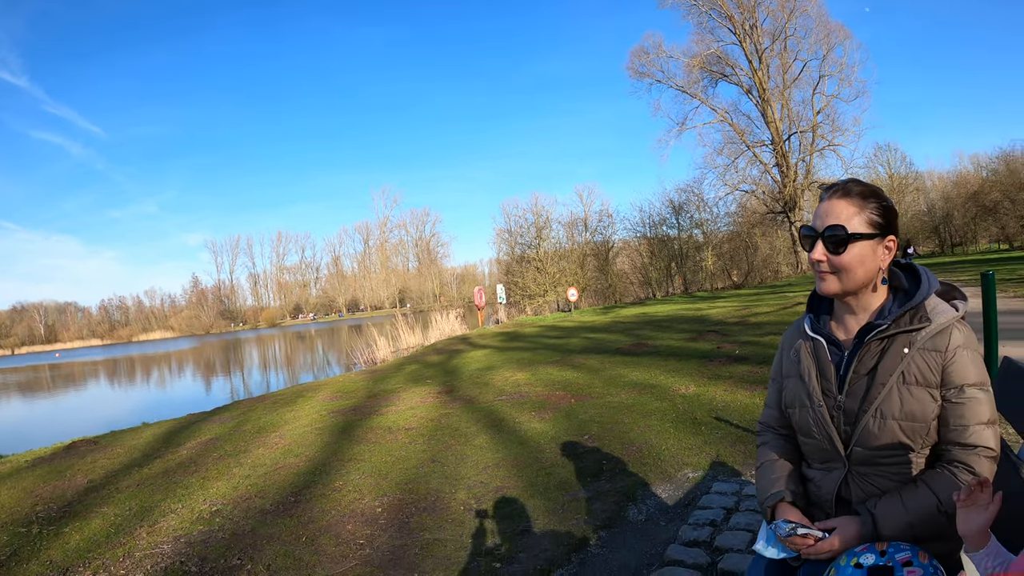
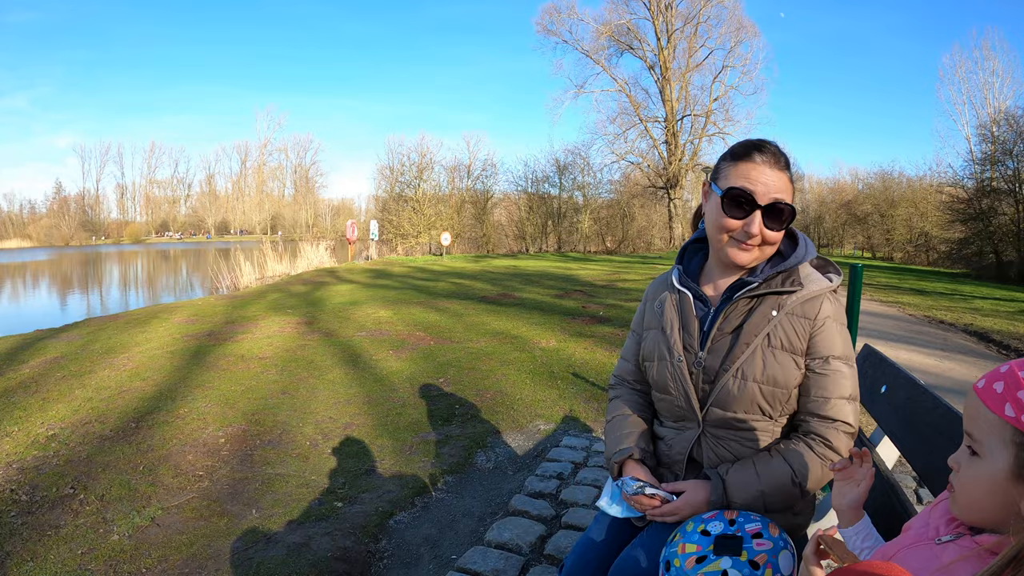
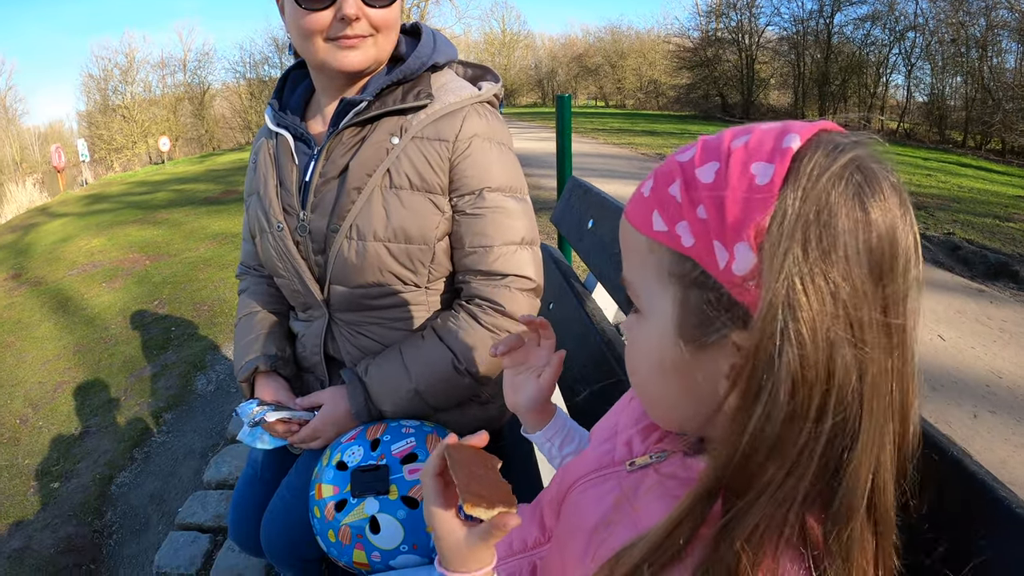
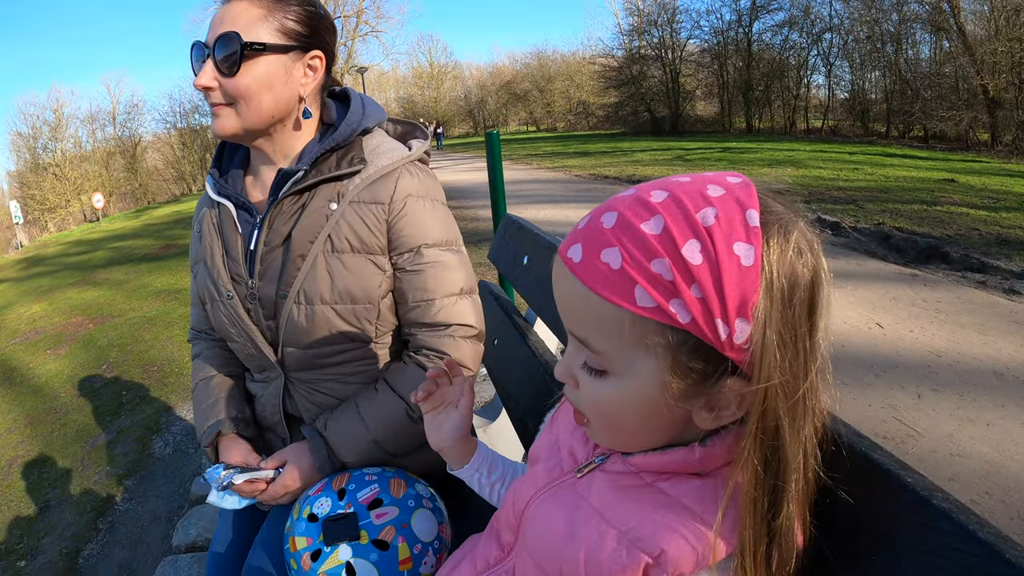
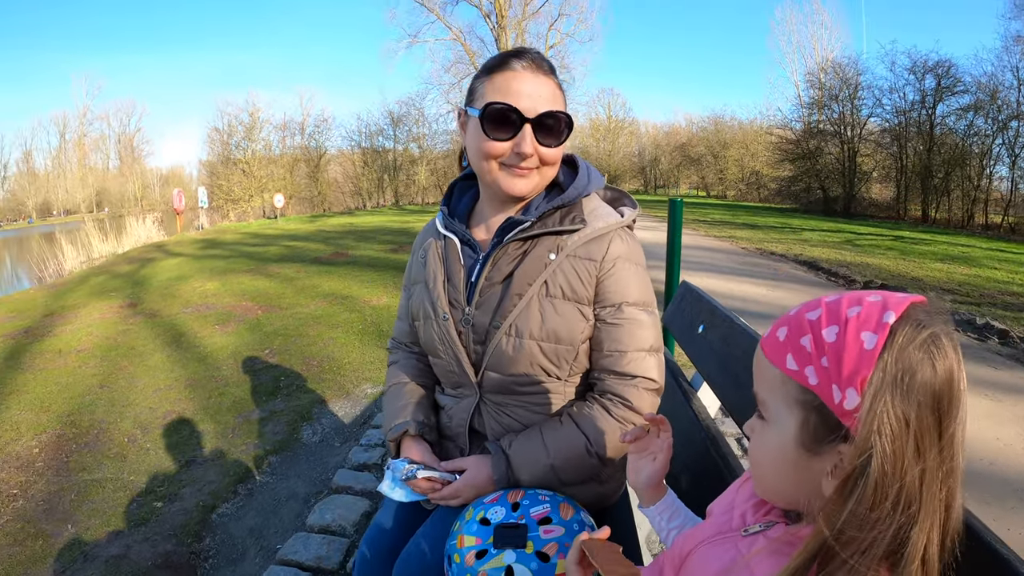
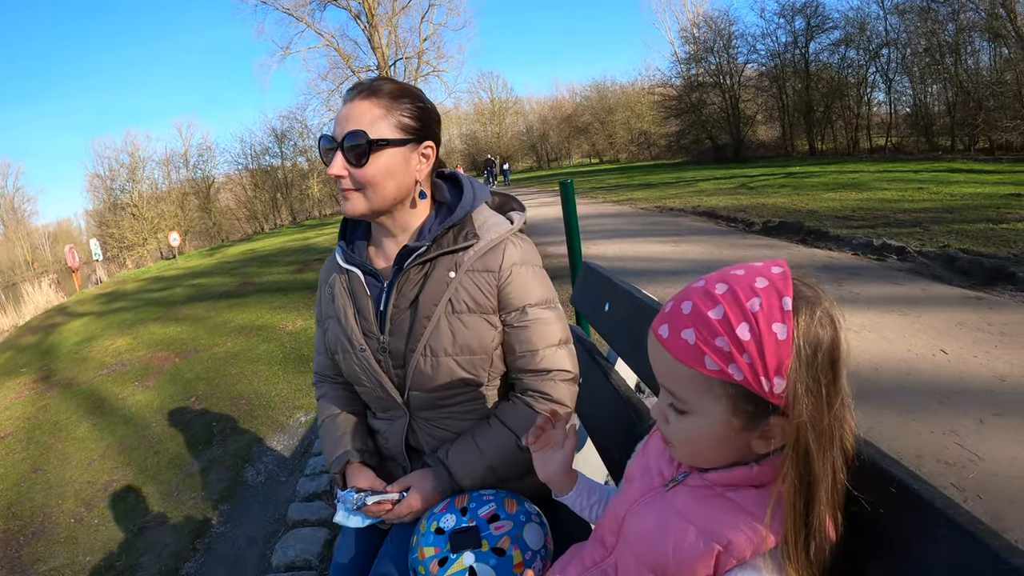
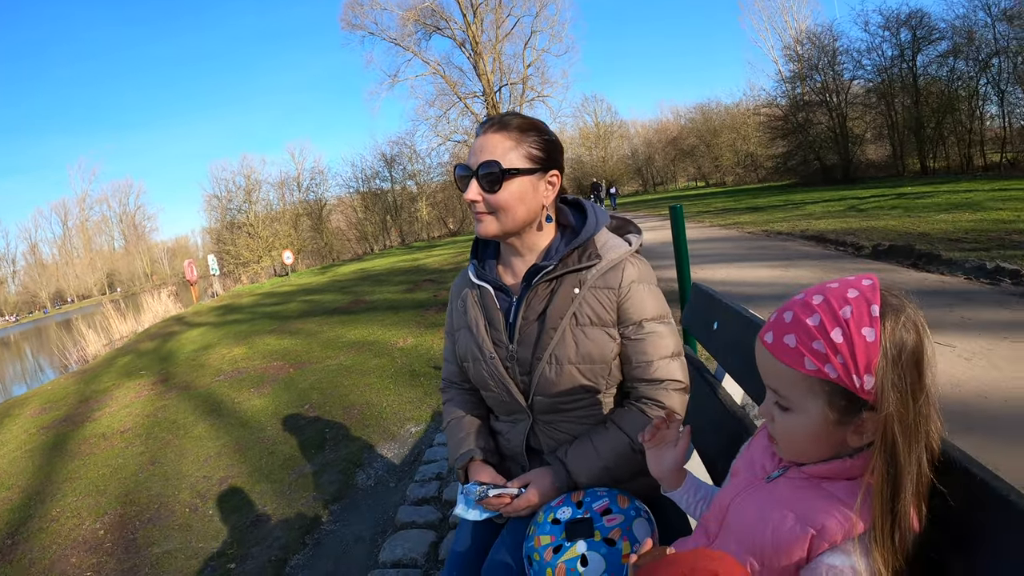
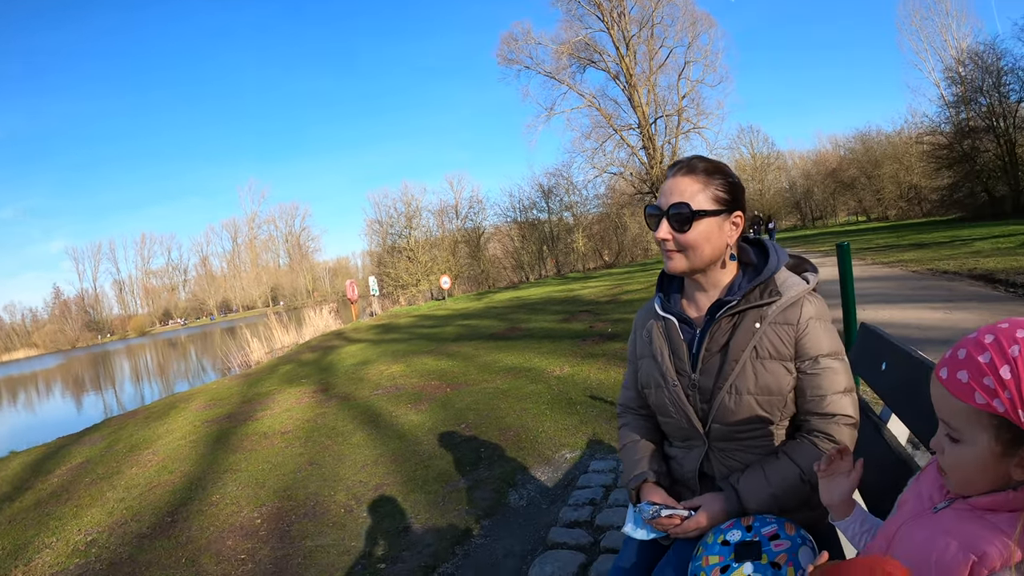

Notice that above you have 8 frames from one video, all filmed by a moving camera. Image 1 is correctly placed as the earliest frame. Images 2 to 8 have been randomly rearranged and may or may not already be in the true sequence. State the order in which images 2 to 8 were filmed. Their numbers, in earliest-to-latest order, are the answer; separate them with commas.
8, 7, 6, 4, 3, 5, 2
